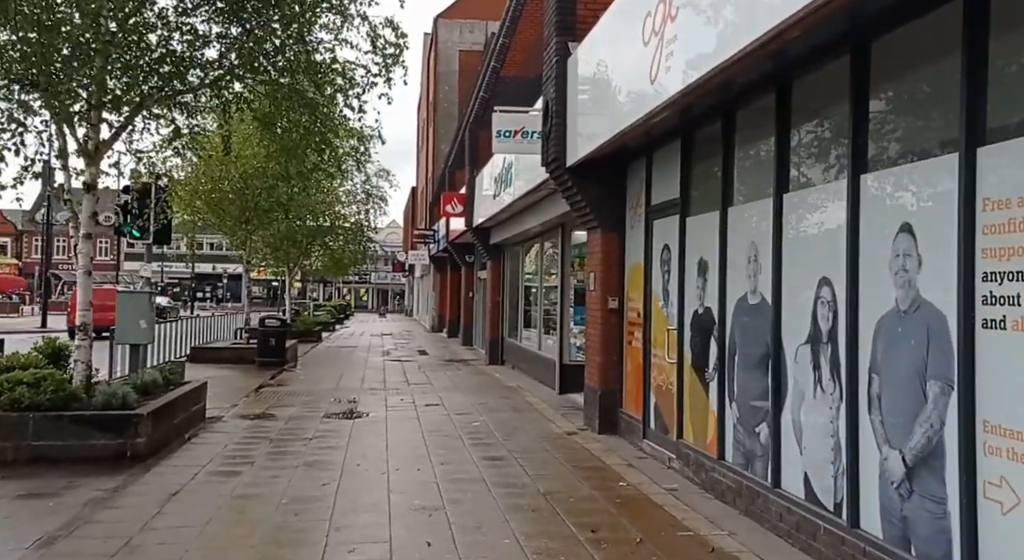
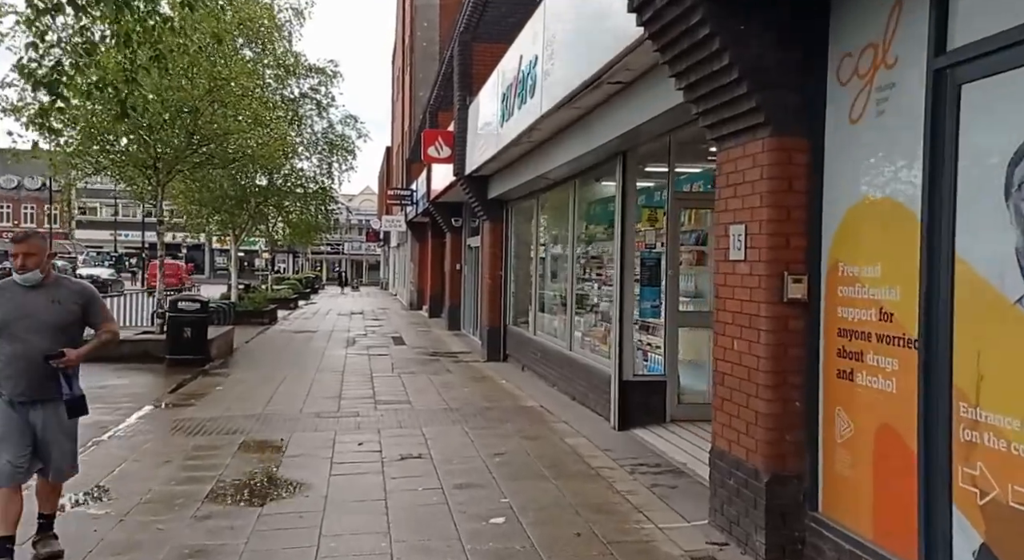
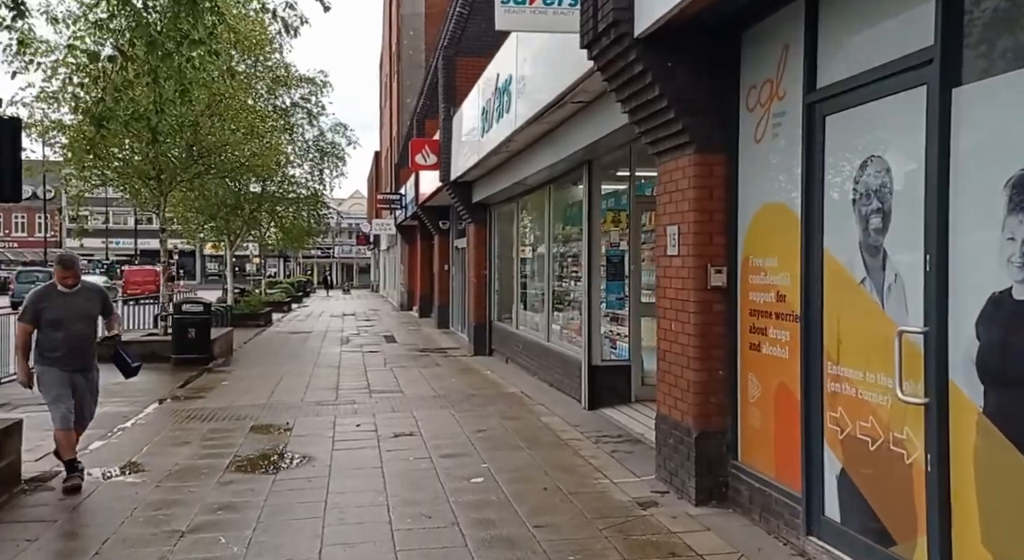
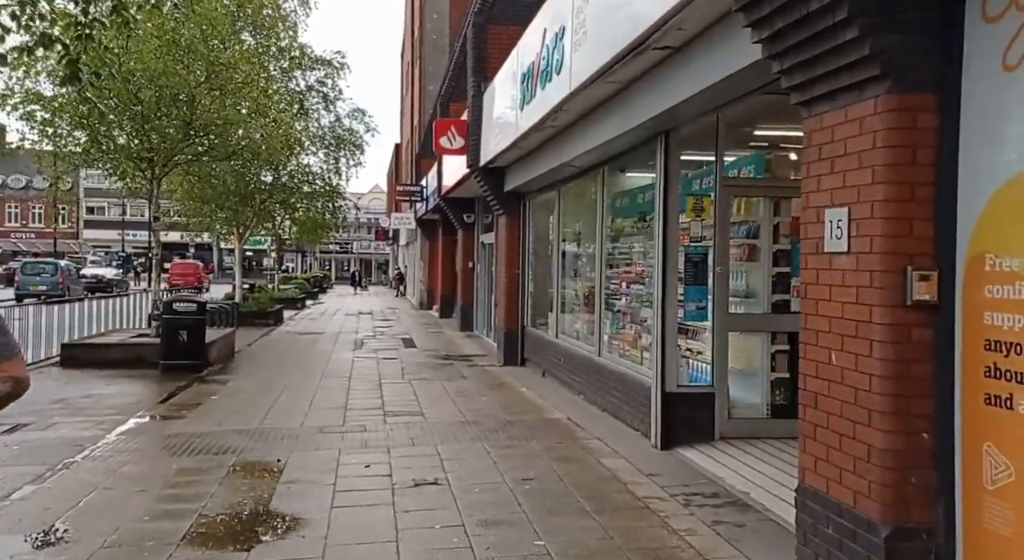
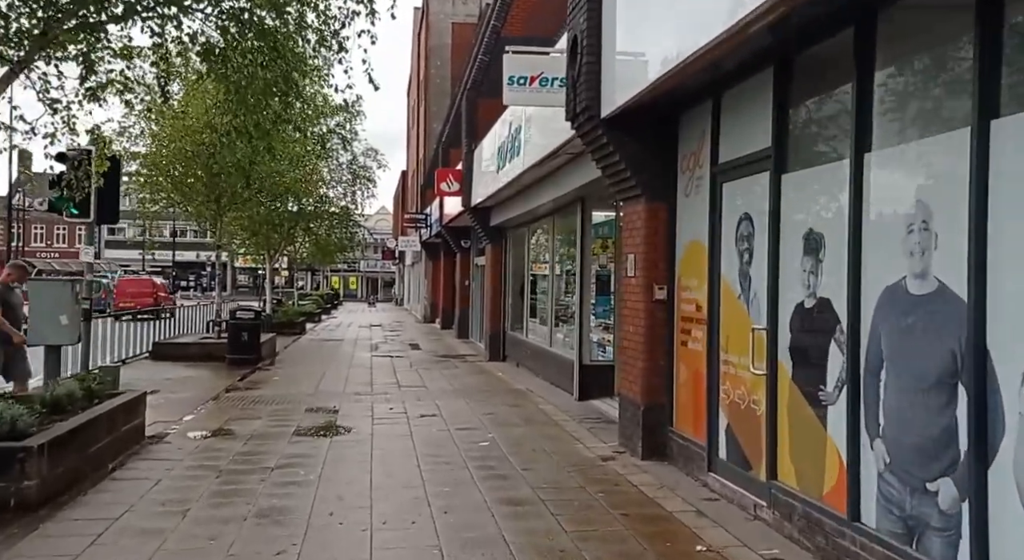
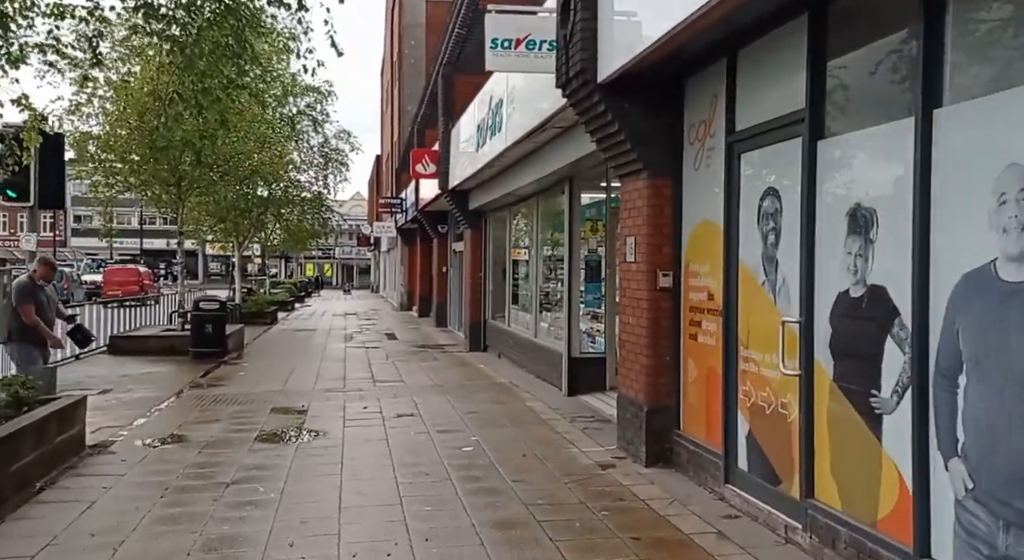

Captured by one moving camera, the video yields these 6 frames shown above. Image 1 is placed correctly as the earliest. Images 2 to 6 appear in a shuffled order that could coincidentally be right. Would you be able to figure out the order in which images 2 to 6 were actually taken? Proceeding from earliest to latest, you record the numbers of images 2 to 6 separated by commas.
5, 6, 3, 2, 4
